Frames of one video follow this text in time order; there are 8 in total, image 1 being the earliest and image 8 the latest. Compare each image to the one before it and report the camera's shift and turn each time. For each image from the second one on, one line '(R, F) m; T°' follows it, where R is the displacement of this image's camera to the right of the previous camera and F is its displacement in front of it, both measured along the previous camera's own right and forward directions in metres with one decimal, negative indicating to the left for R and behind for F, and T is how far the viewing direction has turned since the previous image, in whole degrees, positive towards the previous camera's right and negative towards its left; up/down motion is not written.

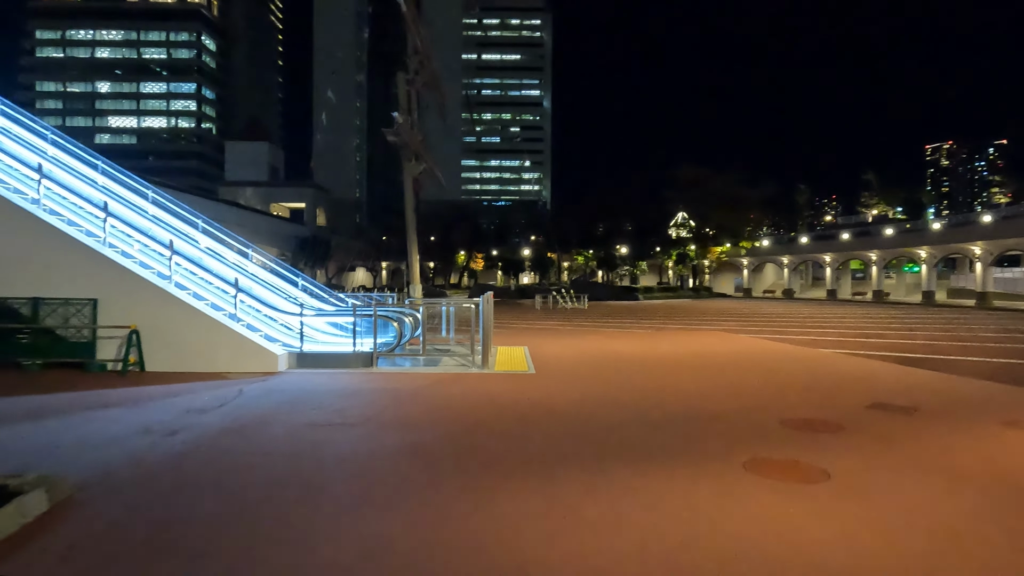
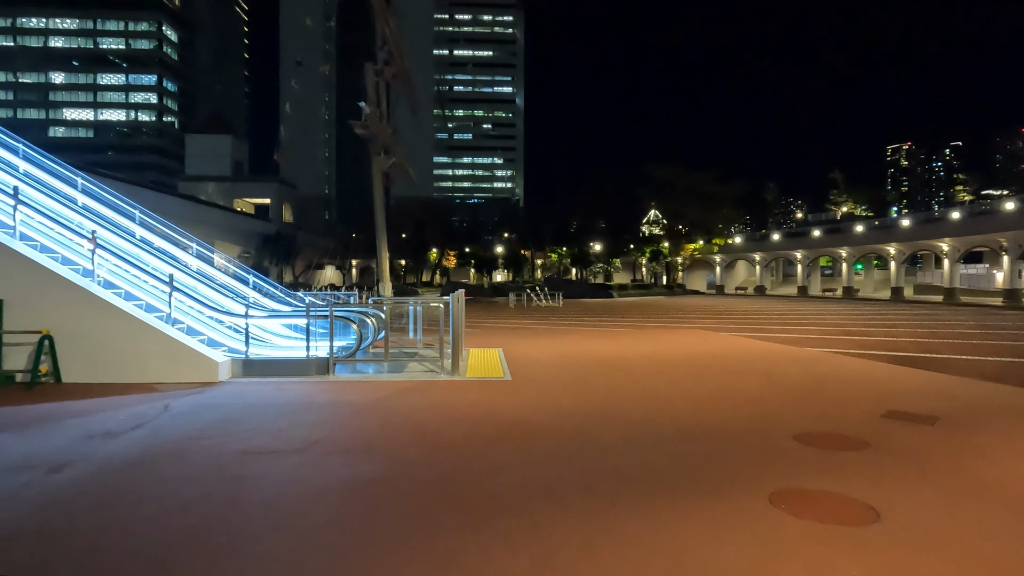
(0.0, +1.0) m; +3°
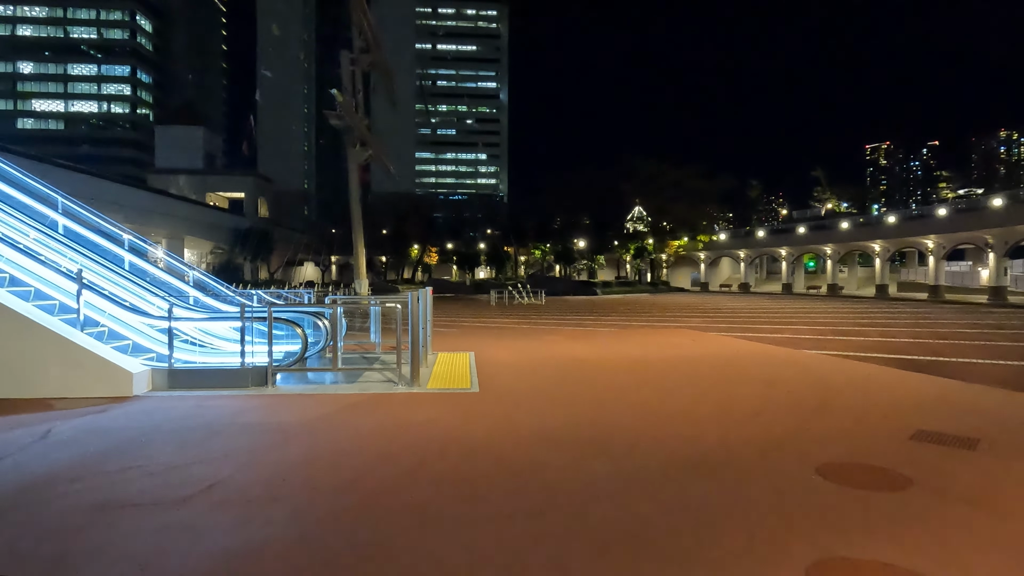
(+0.2, +1.2) m; +2°
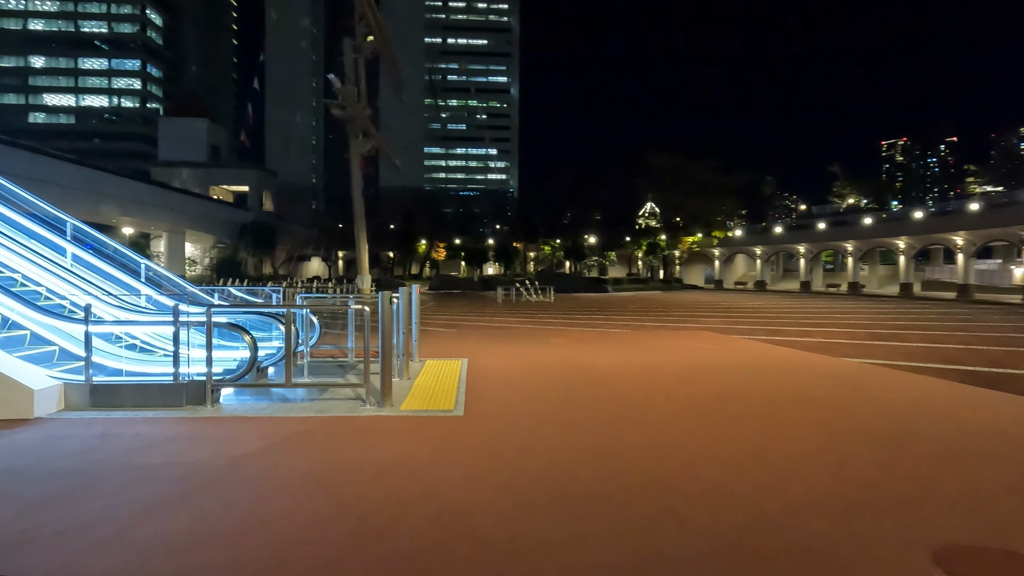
(+0.2, +1.5) m; -1°
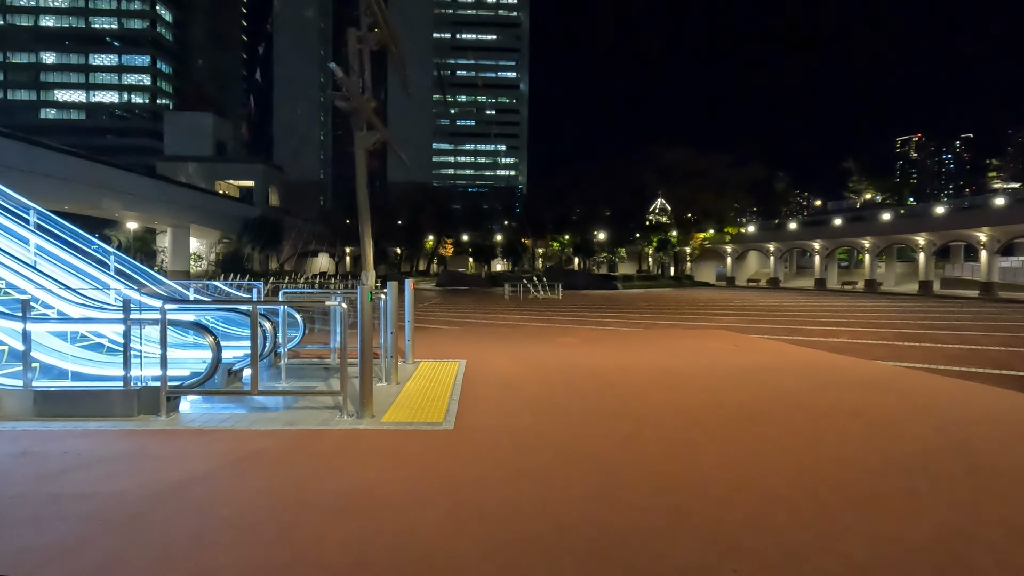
(+0.1, +0.9) m; -1°
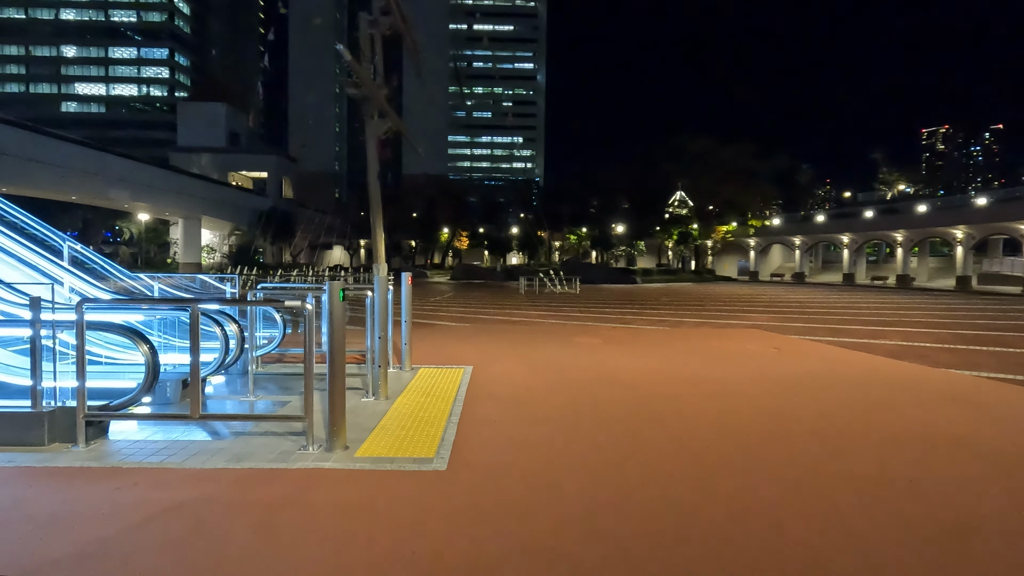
(0.0, +1.3) m; -2°
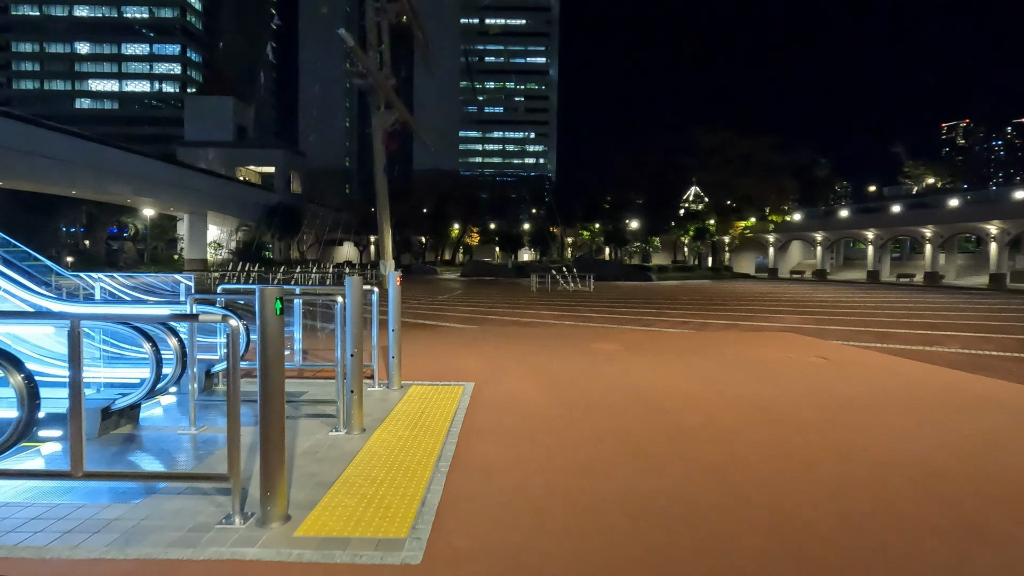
(0.0, +1.4) m; -1°
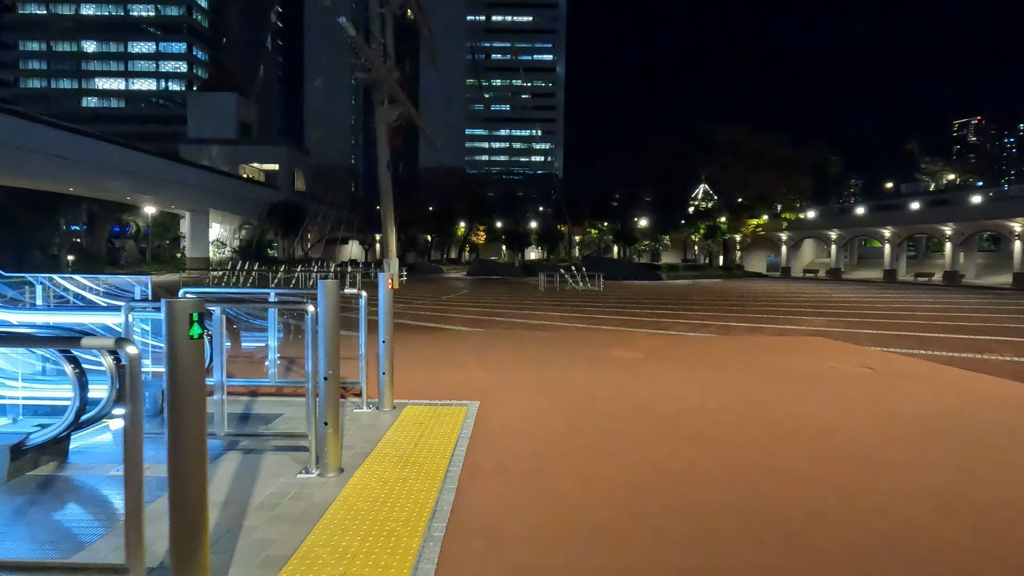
(-0.1, +1.0) m; -1°
